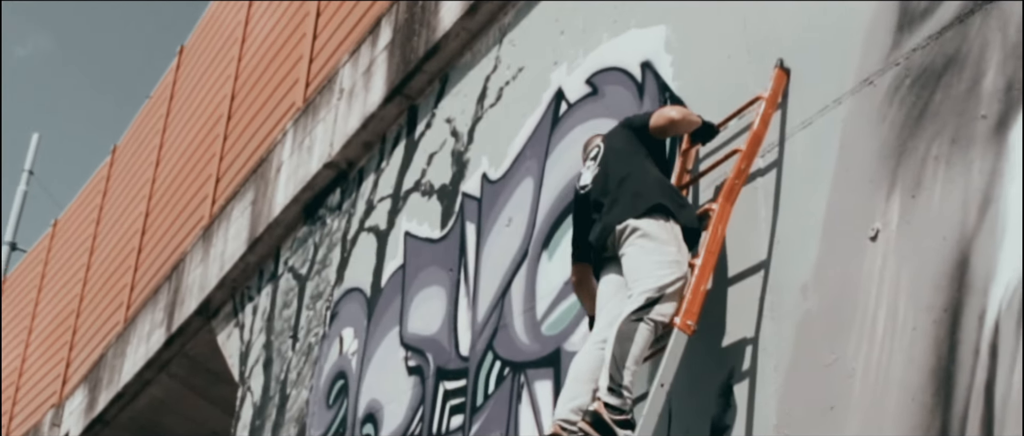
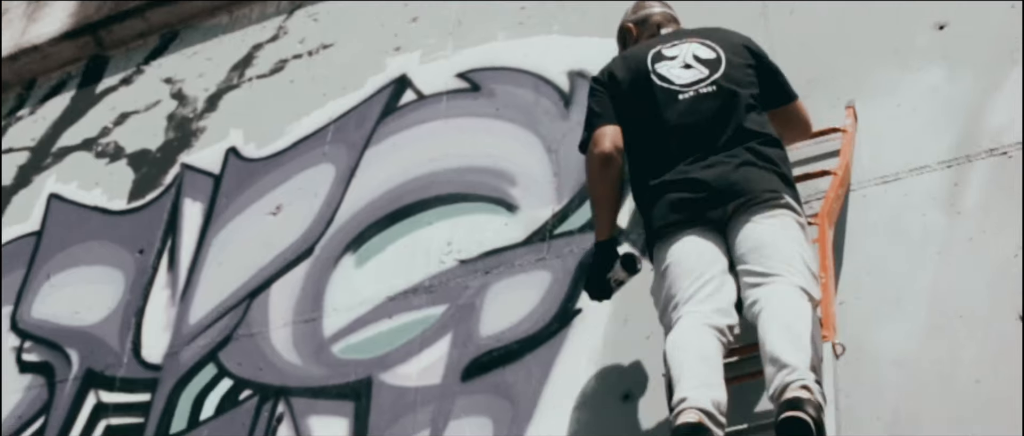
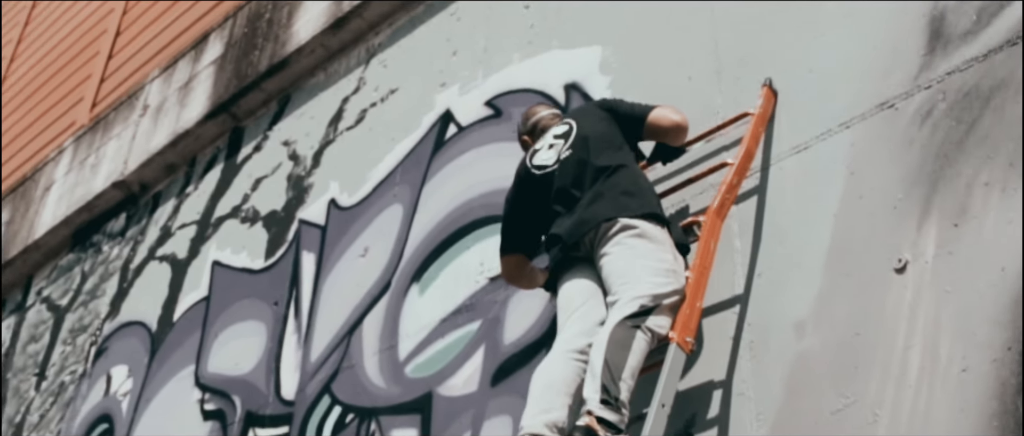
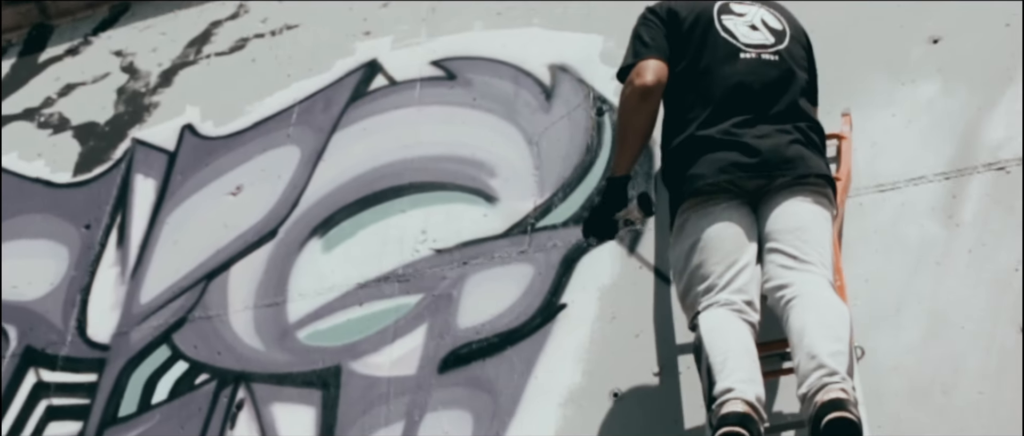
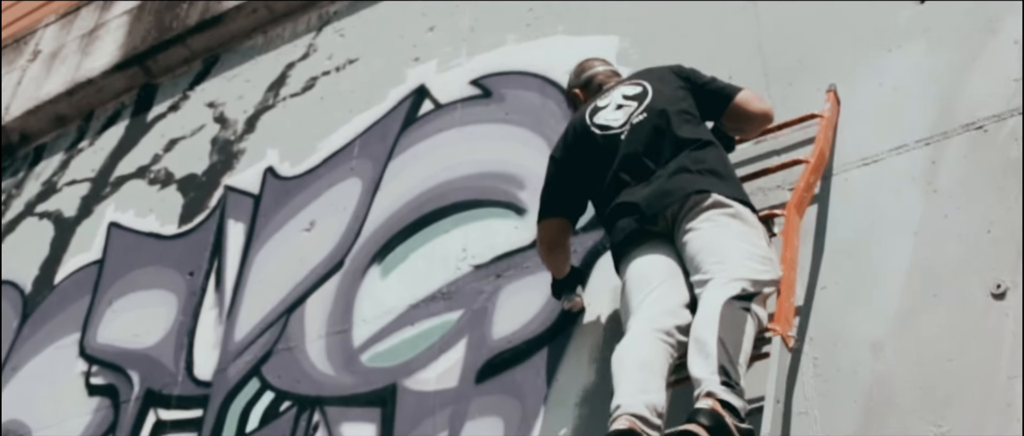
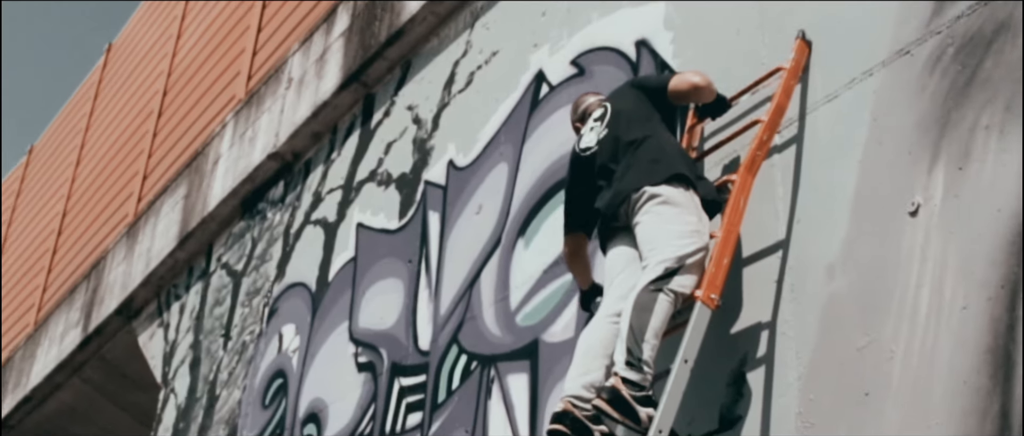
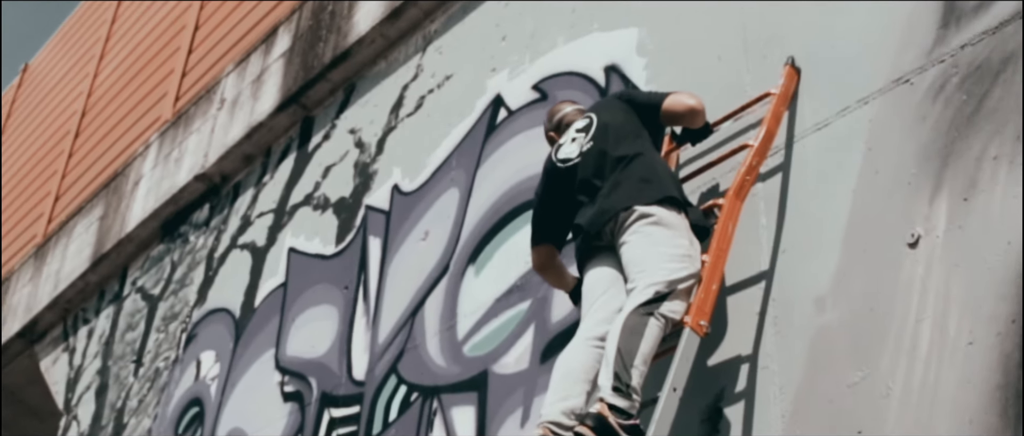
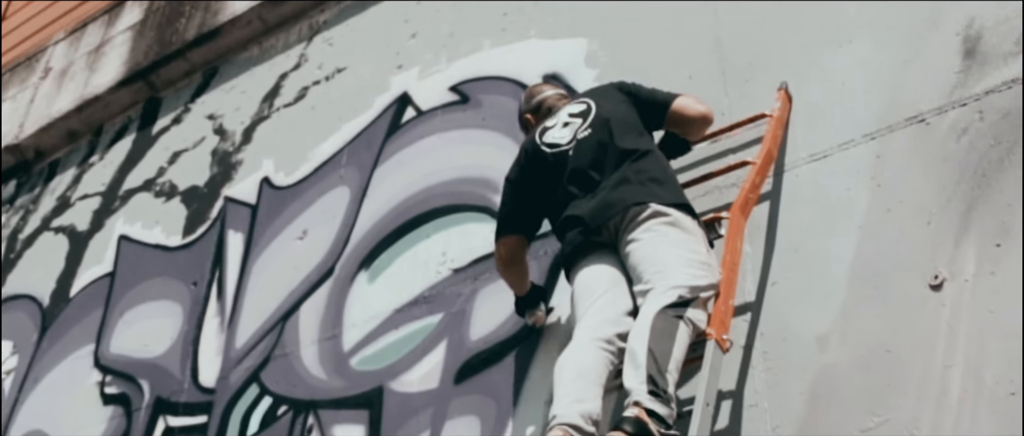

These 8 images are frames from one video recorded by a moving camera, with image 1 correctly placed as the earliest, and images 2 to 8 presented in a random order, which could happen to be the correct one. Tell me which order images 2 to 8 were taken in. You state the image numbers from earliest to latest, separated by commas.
6, 7, 3, 8, 5, 2, 4
